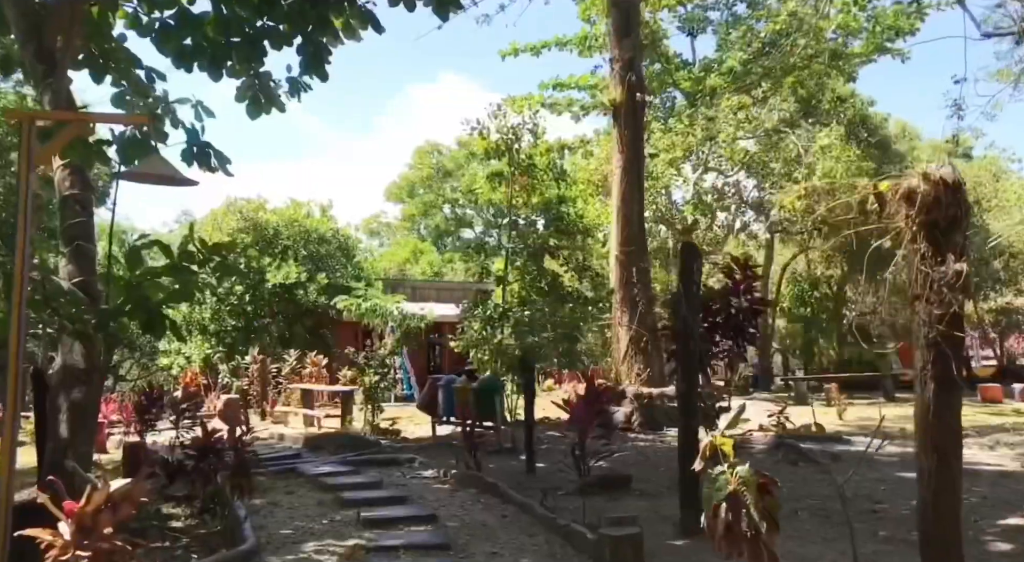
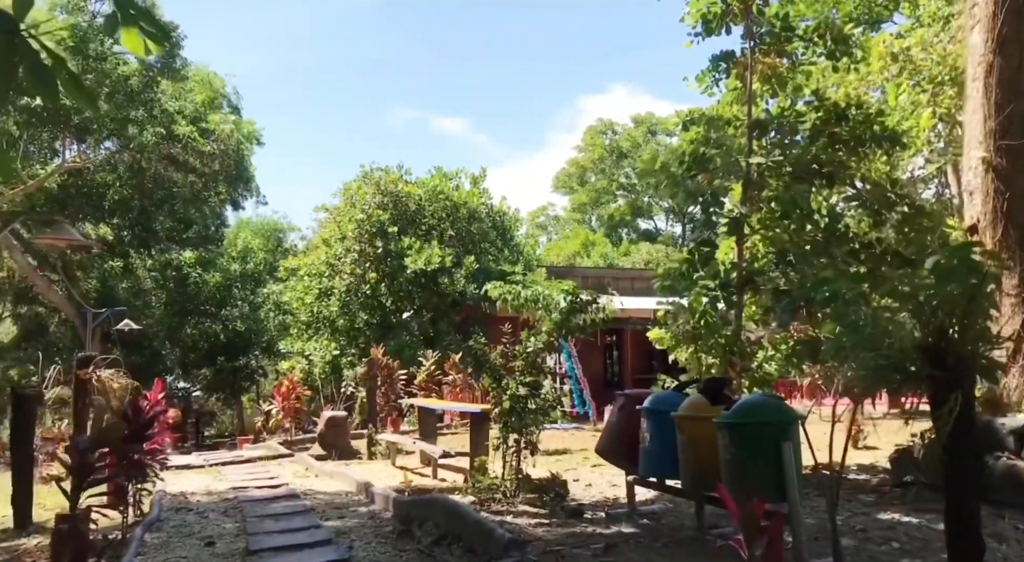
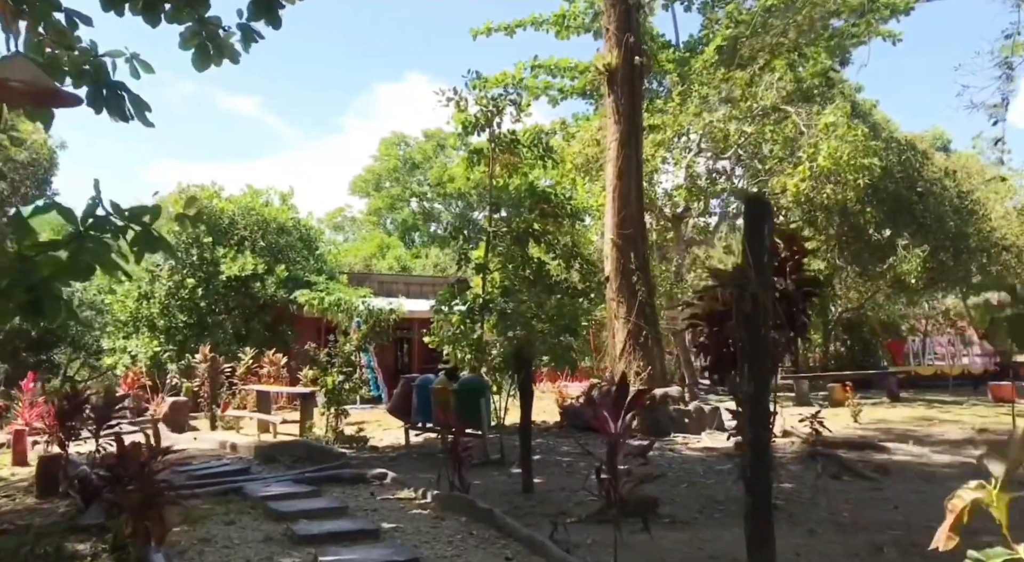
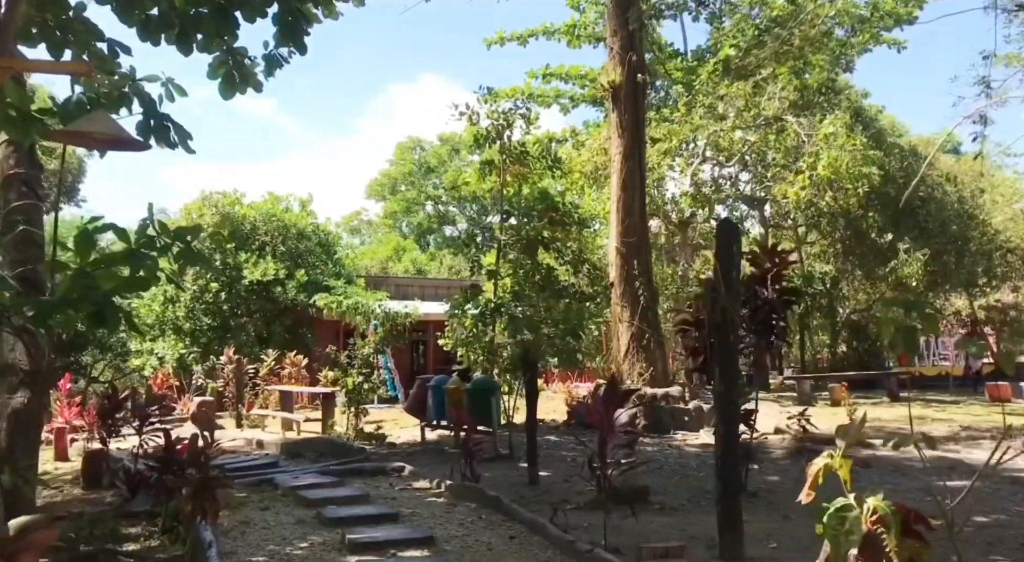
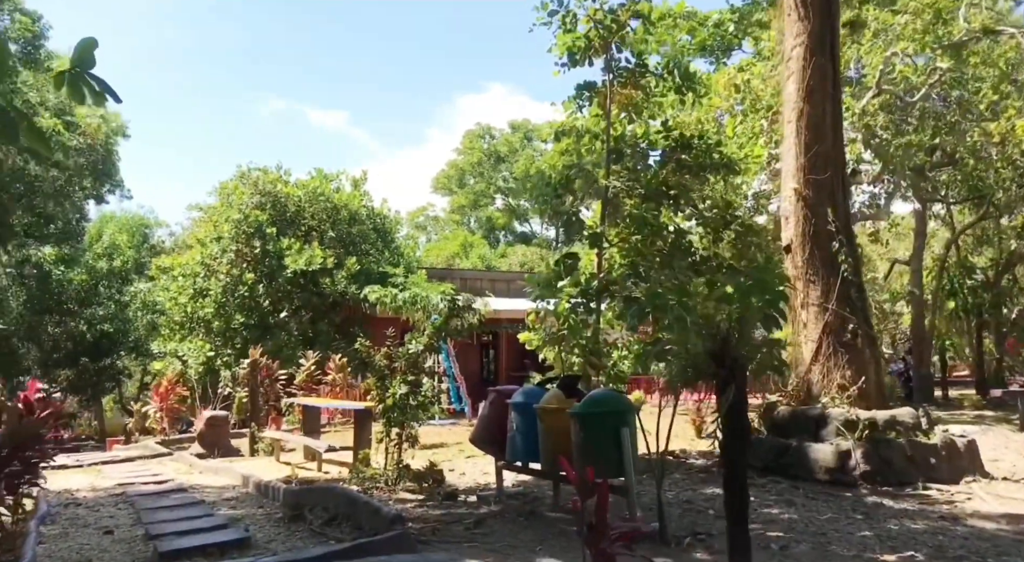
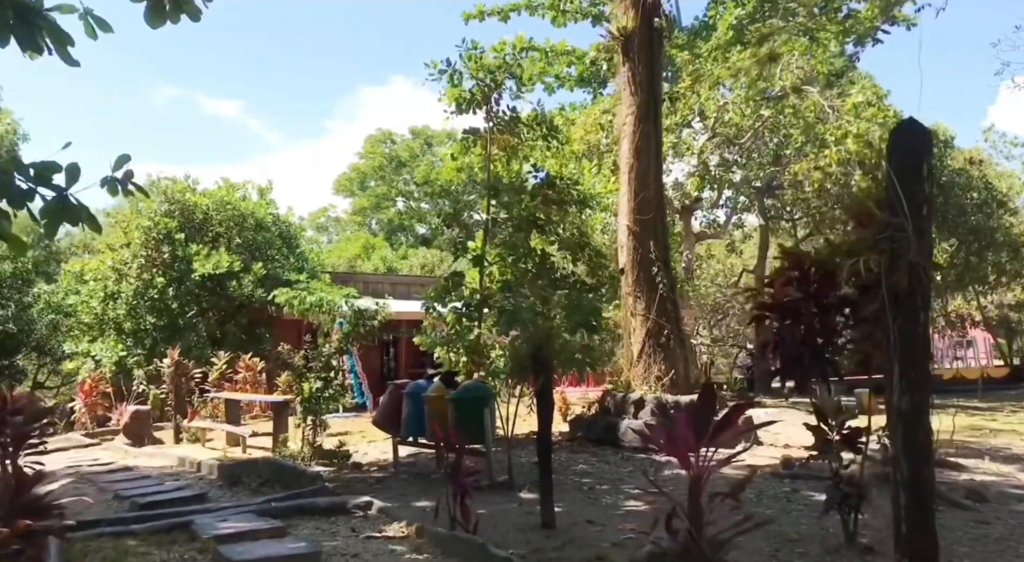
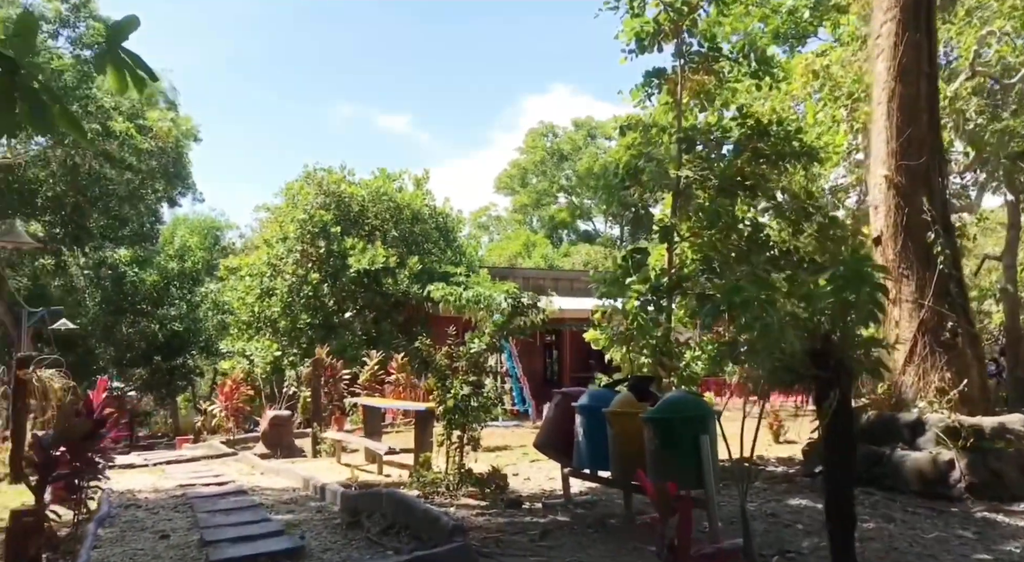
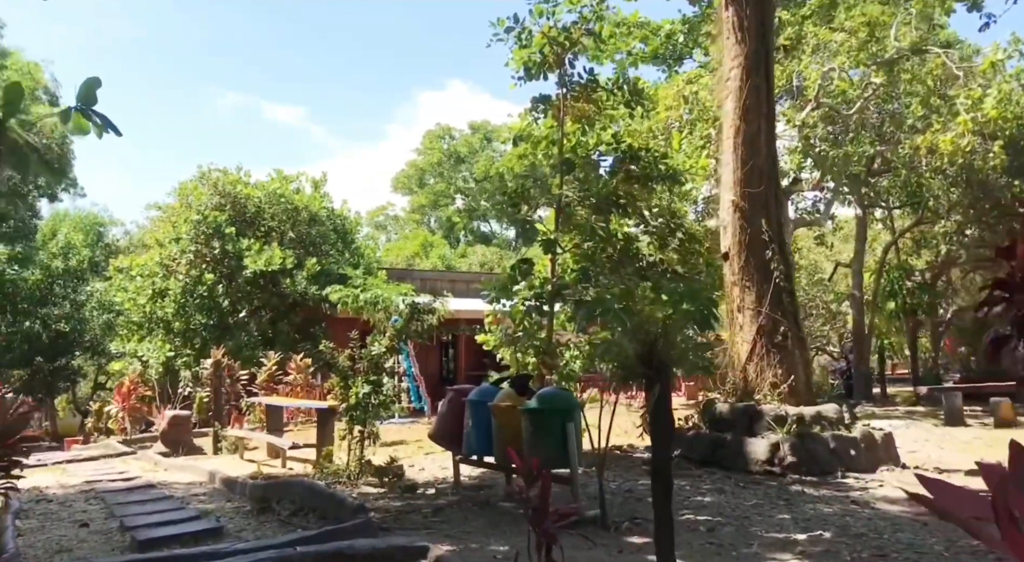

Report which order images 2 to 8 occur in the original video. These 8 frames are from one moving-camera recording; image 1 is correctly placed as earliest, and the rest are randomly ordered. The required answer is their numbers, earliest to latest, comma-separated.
4, 3, 6, 8, 5, 7, 2
